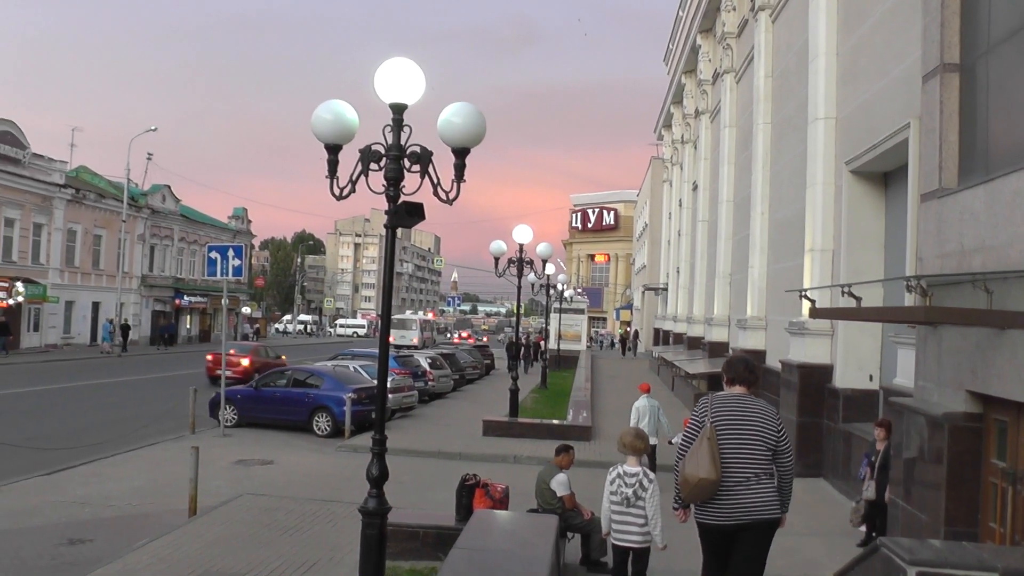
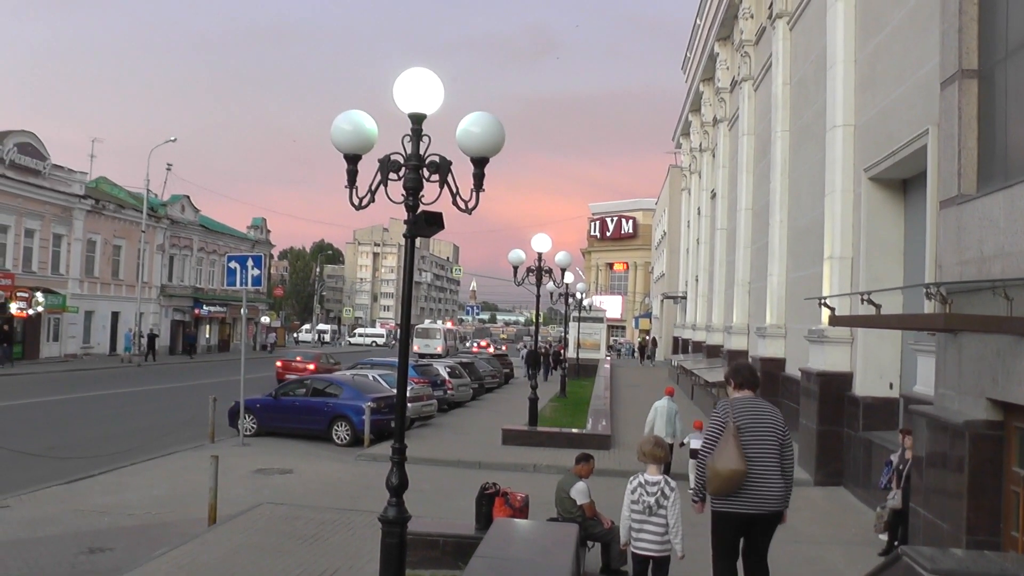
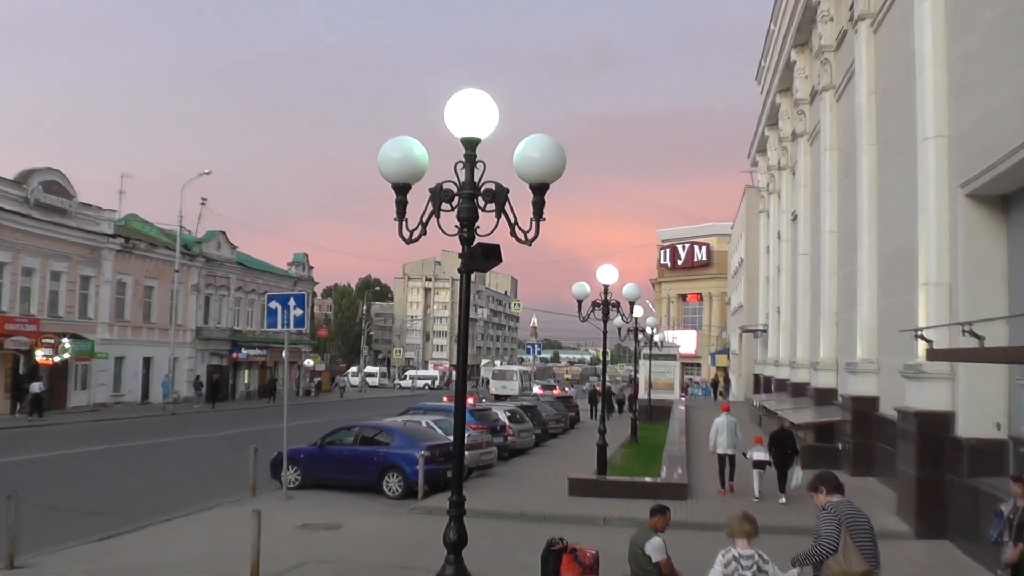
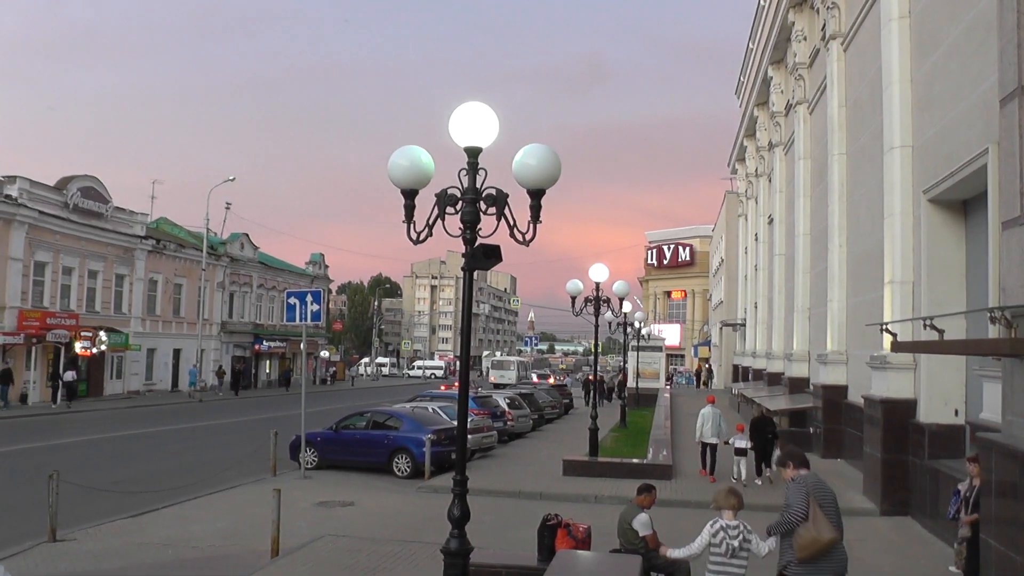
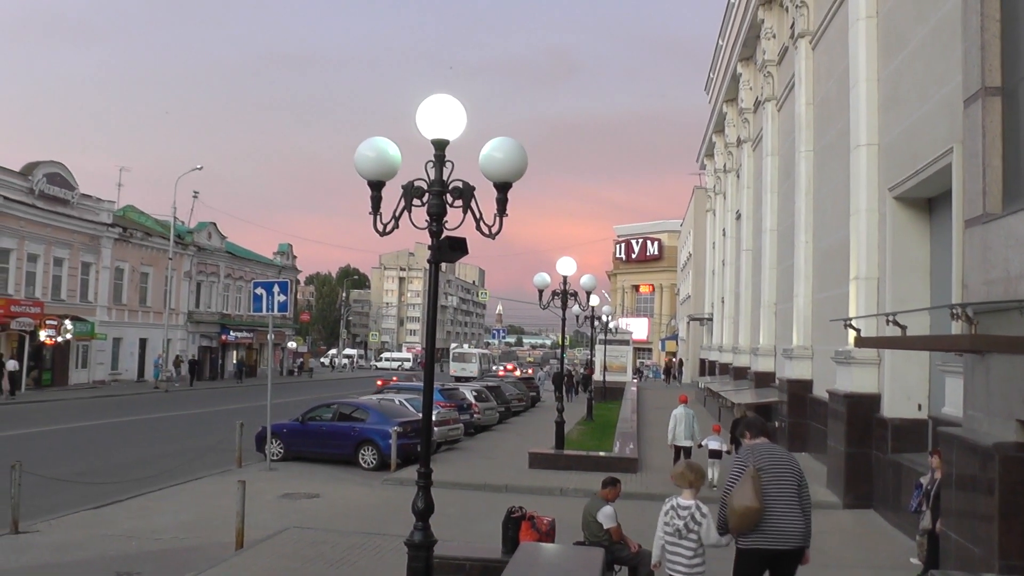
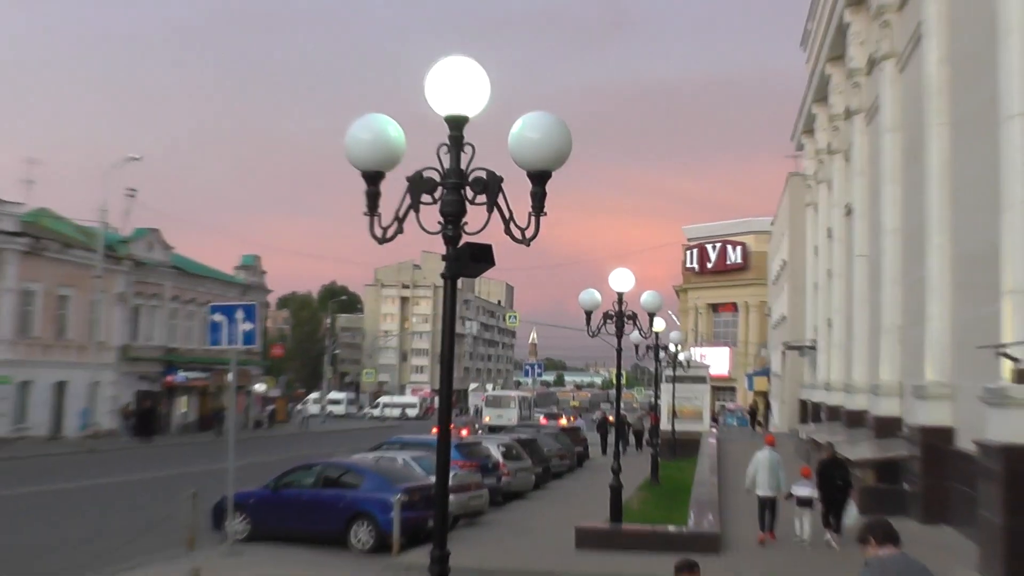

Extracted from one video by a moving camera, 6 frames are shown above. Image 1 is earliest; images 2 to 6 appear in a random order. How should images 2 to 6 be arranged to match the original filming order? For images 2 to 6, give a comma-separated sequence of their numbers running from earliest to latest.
2, 5, 4, 3, 6
